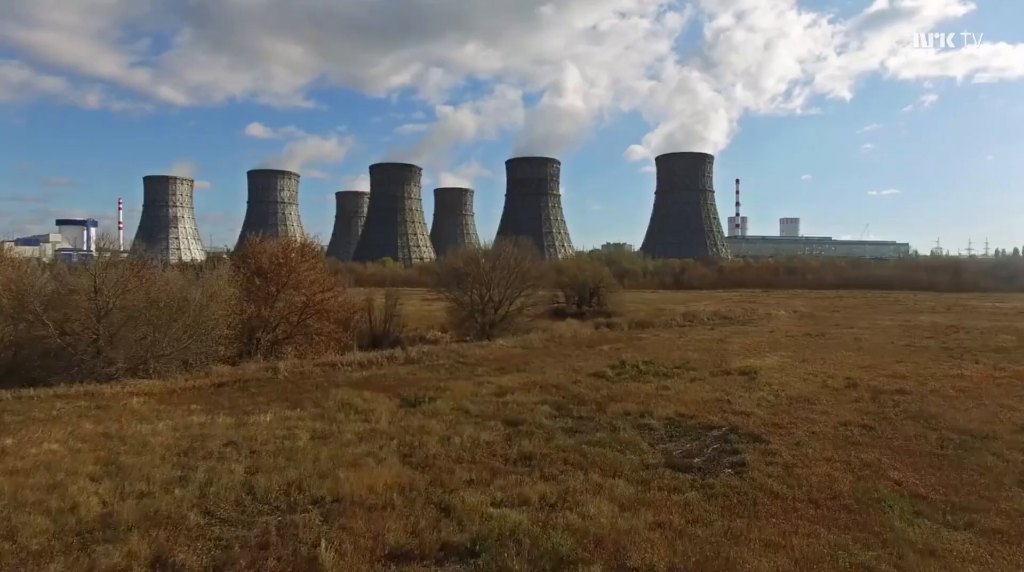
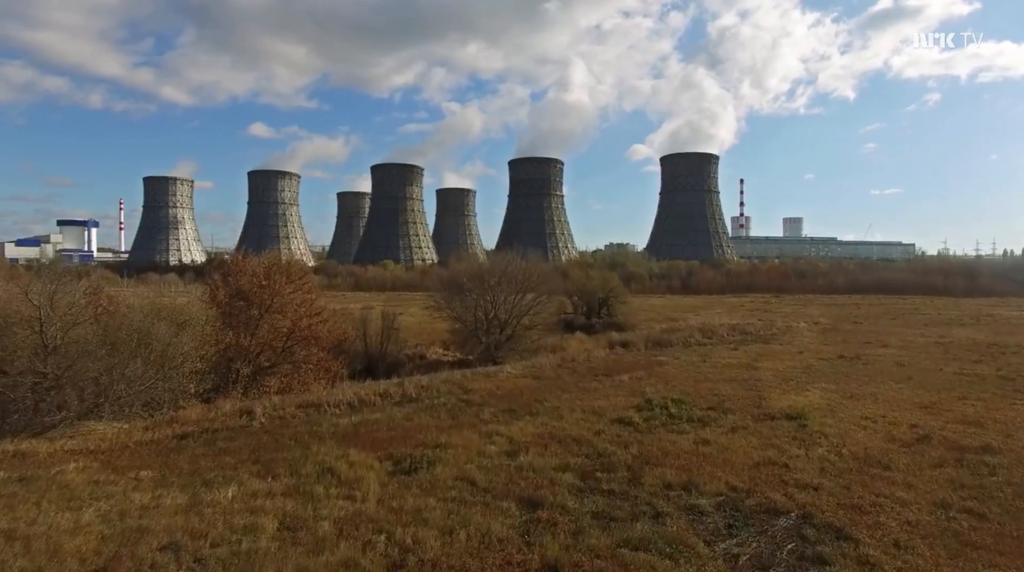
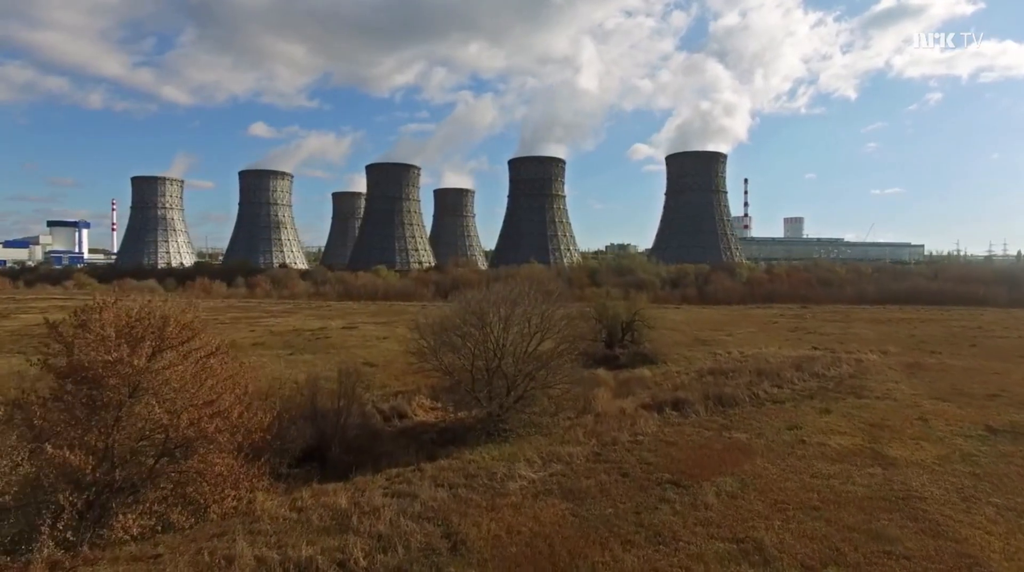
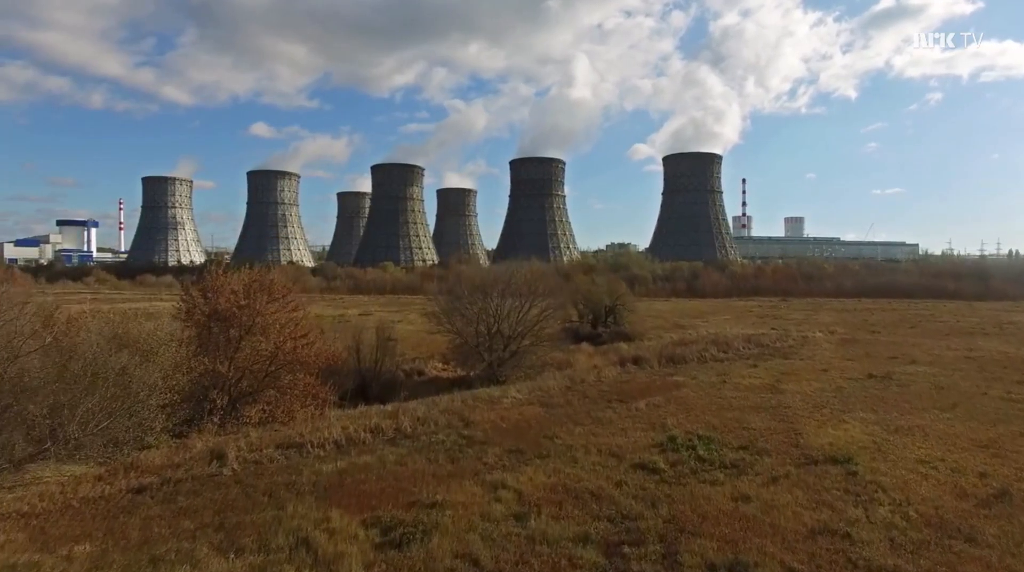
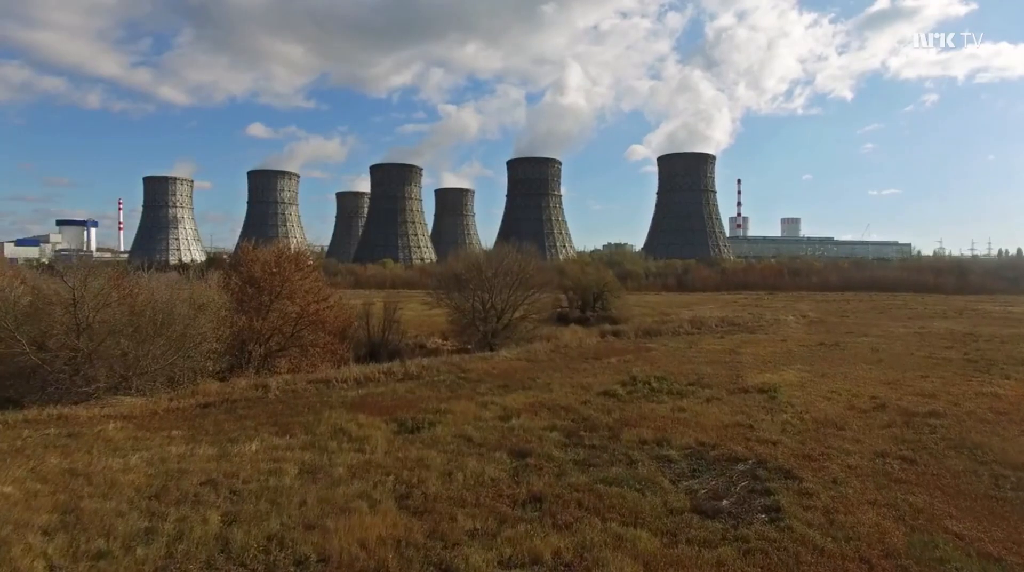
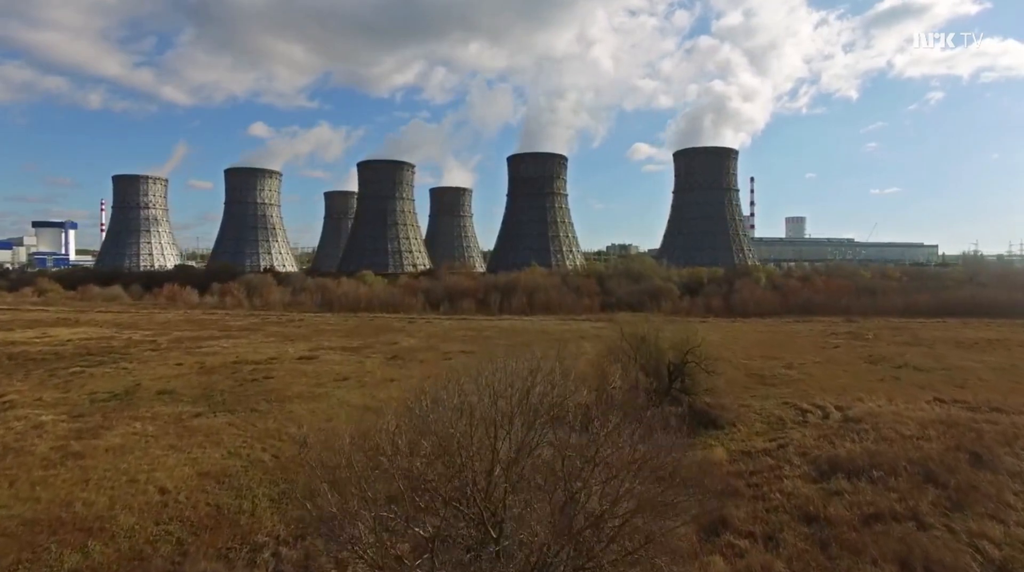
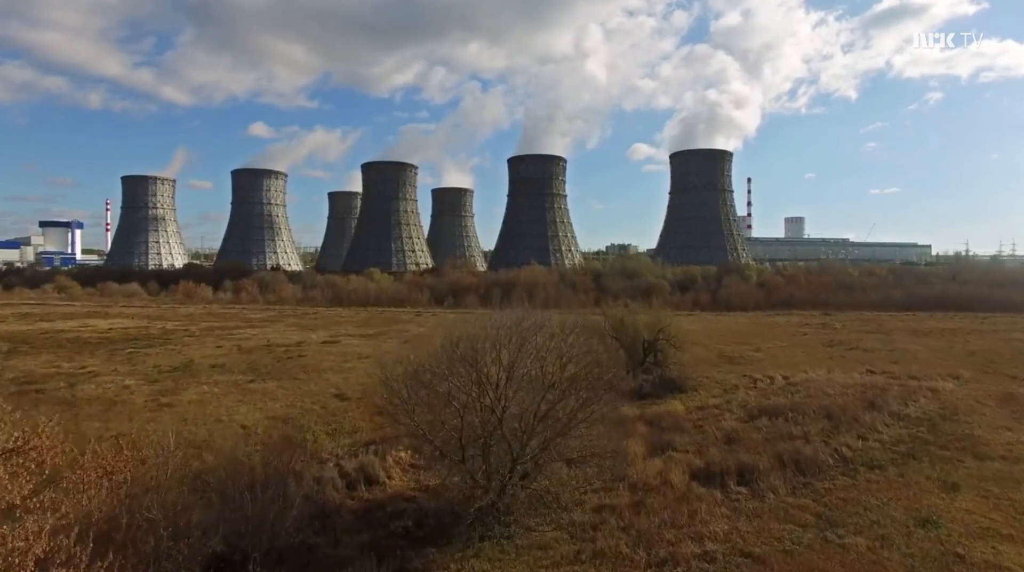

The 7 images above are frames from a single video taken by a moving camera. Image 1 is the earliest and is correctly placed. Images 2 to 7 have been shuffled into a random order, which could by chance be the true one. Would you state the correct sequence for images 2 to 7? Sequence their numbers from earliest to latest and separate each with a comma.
5, 2, 4, 3, 7, 6
